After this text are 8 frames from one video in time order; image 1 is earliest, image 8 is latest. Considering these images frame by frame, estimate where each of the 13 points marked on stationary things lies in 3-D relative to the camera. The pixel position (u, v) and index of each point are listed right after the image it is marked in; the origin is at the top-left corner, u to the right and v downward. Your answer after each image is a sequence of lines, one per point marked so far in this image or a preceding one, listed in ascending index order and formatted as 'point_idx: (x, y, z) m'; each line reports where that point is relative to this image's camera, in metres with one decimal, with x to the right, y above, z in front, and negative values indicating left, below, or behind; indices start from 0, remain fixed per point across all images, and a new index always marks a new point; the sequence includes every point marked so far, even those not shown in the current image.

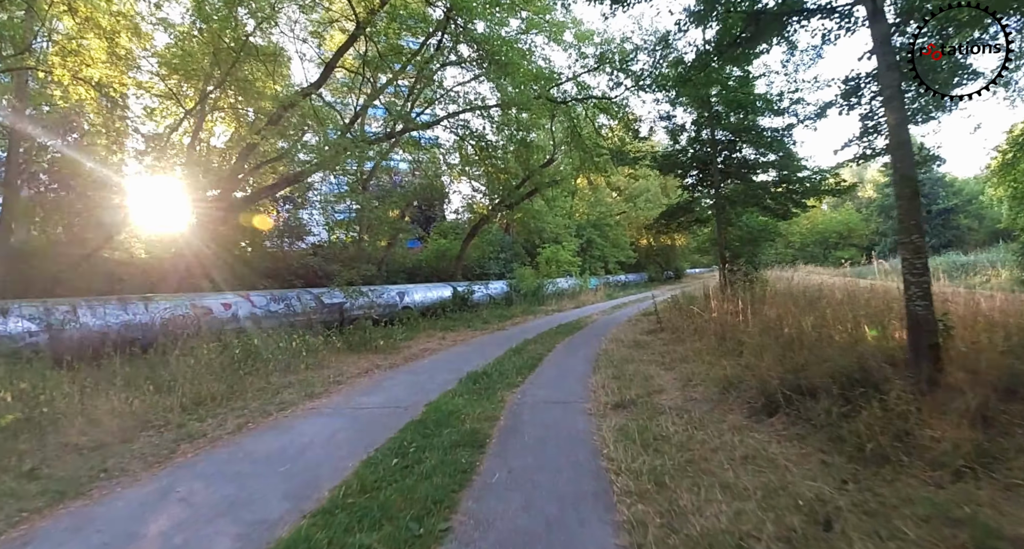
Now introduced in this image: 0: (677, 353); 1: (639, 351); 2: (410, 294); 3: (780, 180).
0: (+2.4, -1.2, +6.2) m
1: (+2.0, -1.2, +6.9) m
2: (-3.5, -0.7, +15.0) m
3: (+6.5, +2.4, +10.7) m
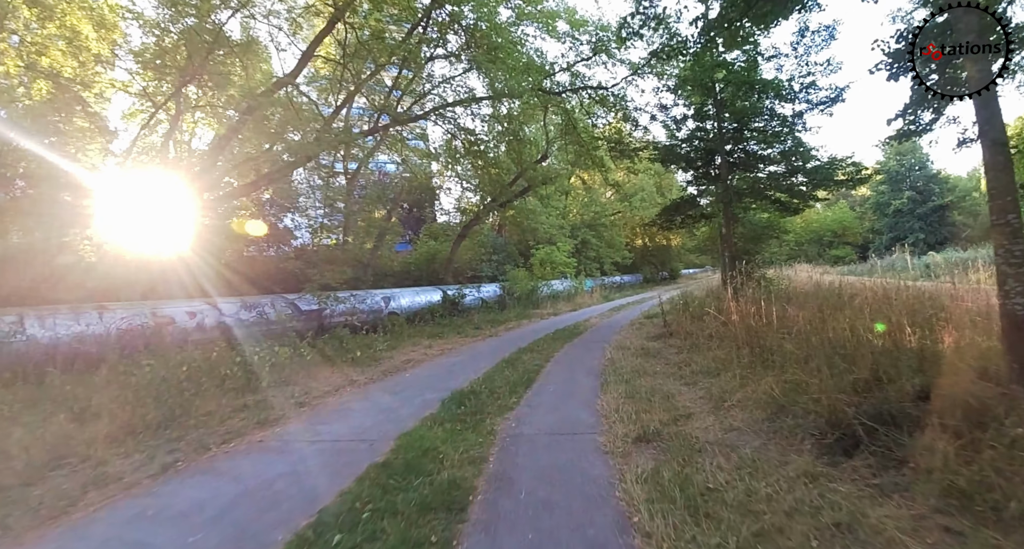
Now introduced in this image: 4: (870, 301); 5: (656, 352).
0: (+2.3, -1.1, +5.3) m
1: (+1.9, -1.2, +5.9) m
2: (-3.7, -0.8, +14.0) m
3: (+6.3, +2.4, +9.9) m
4: (+5.1, -0.4, +6.2) m
5: (+2.1, -1.1, +6.6) m
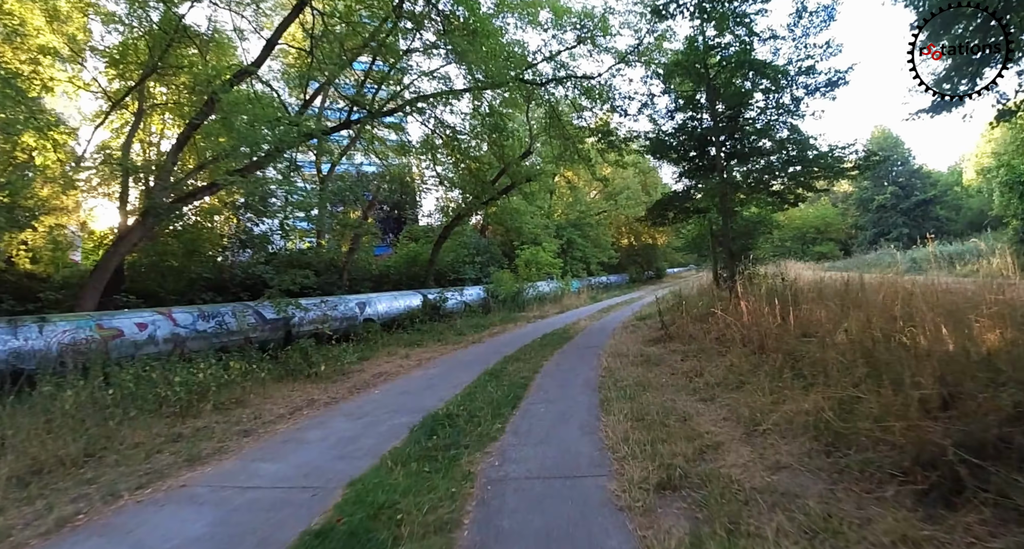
0: (+2.1, -1.1, +4.6) m
1: (+1.7, -1.1, +5.2) m
2: (-4.2, -0.9, +13.1) m
3: (+5.9, +2.5, +9.3) m
4: (+4.9, -0.3, +5.6) m
5: (+1.9, -1.1, +5.8) m
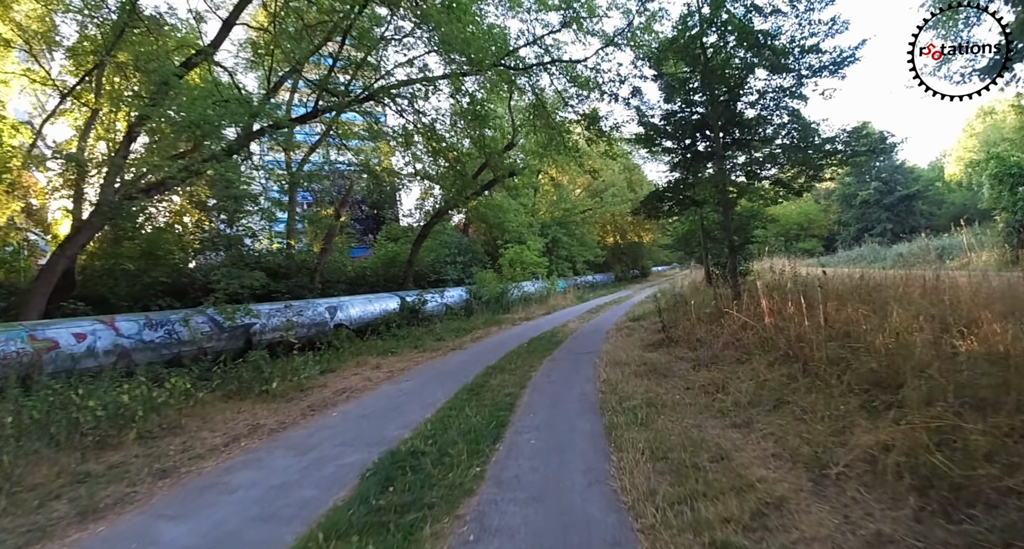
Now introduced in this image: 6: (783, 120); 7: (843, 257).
0: (+2.0, -1.0, +3.8) m
1: (+1.5, -1.1, +4.4) m
2: (-4.6, -0.9, +12.0) m
3: (+5.6, +2.6, +8.7) m
4: (+4.7, -0.2, +4.9) m
5: (+1.7, -1.0, +5.0) m
6: (+5.5, +3.1, +8.8) m
7: (+14.8, +0.8, +19.6) m
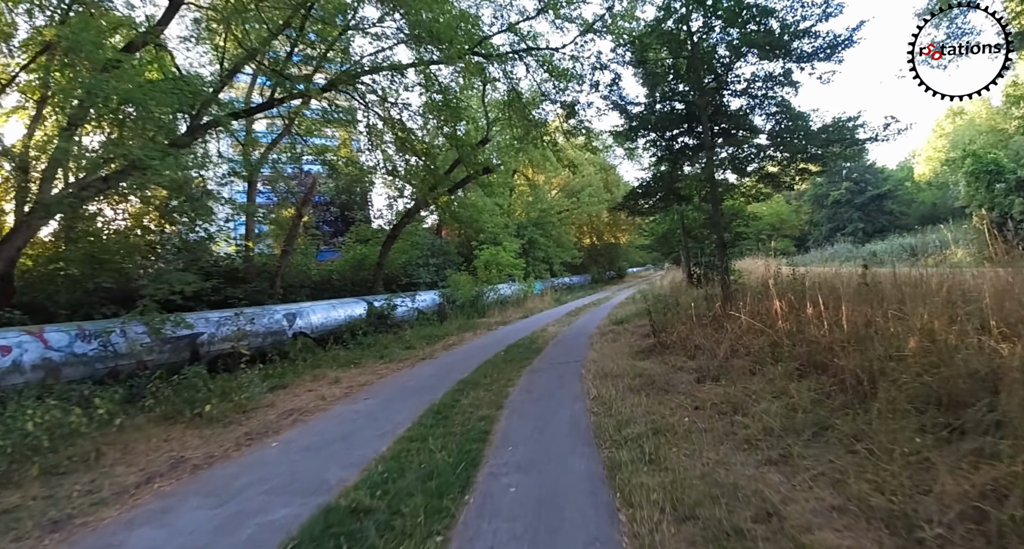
0: (+1.8, -1.0, +3.2) m
1: (+1.3, -1.1, +3.7) m
2: (-5.2, -1.0, +11.0) m
3: (+5.1, +2.6, +8.3) m
4: (+4.4, -0.1, +4.4) m
5: (+1.5, -1.0, +4.4) m
6: (+5.0, +3.2, +8.4) m
7: (+13.7, +0.8, +19.6) m
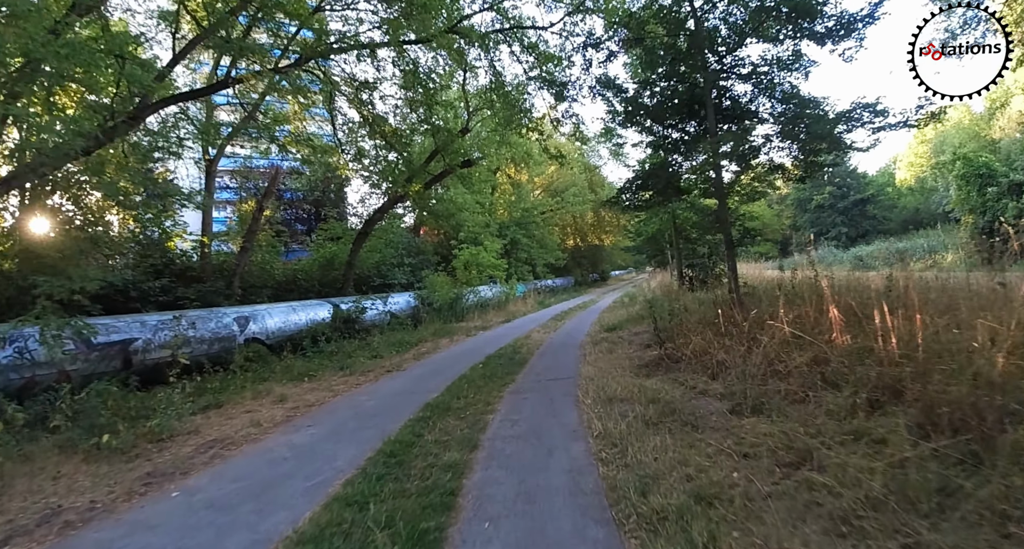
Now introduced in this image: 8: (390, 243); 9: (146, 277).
0: (+1.7, -1.0, +2.3) m
1: (+1.2, -1.0, +2.8) m
2: (-5.7, -1.0, +9.8) m
3: (+4.8, +2.6, +7.5) m
4: (+4.3, -0.2, +3.6) m
5: (+1.3, -1.0, +3.5) m
6: (+4.7, +3.1, +7.6) m
7: (+12.9, +0.7, +19.2) m
8: (-5.0, +1.3, +18.1) m
9: (-10.0, -0.1, +12.1) m
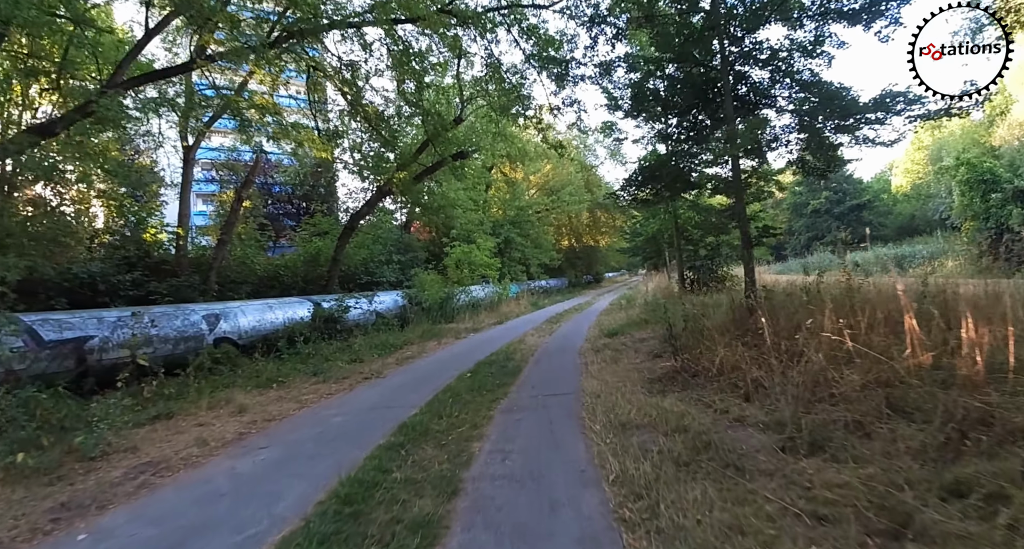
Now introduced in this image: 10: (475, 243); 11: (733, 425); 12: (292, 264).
0: (+1.6, -1.0, +1.7) m
1: (+1.1, -1.0, +2.2) m
2: (-5.8, -0.9, +9.1) m
3: (+4.7, +2.5, +6.9) m
4: (+4.2, -0.2, +3.0) m
5: (+1.3, -1.0, +2.8) m
6: (+4.6, +3.1, +7.1) m
7: (+12.7, +0.5, +18.8) m
8: (-5.3, +1.4, +17.4) m
9: (-10.2, +0.1, +11.2) m
10: (-1.7, +1.5, +20.1) m
11: (+1.5, -1.0, +2.9) m
12: (-7.6, +0.4, +15.2) m
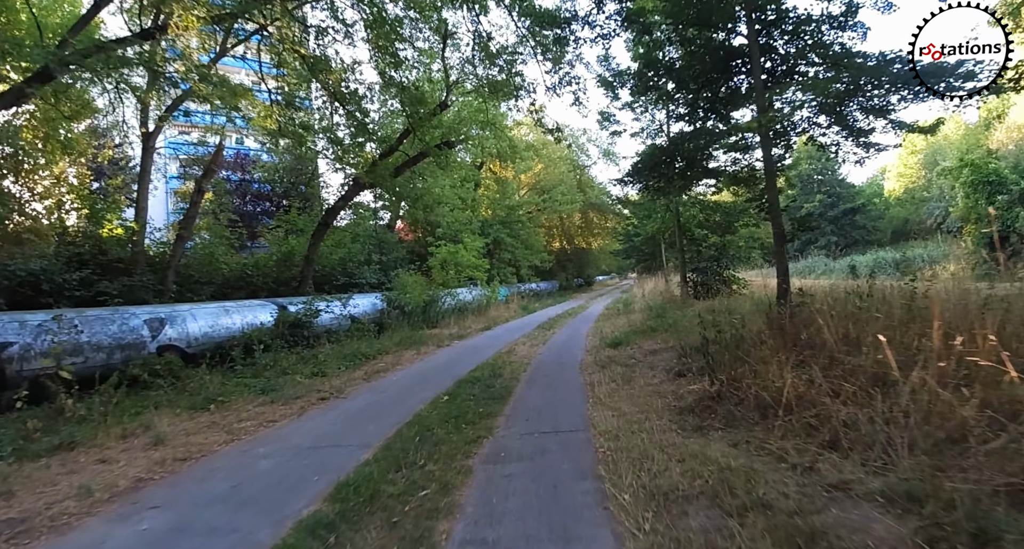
0: (+1.6, -0.9, +0.7) m
1: (+1.1, -1.0, +1.2) m
2: (-6.0, -0.9, +8.0) m
3: (+4.6, +2.5, +6.1) m
4: (+4.2, -0.2, +2.1) m
5: (+1.2, -1.0, +1.9) m
6: (+4.5, +3.0, +6.2) m
7: (+12.2, +0.3, +18.1) m
8: (-5.7, +1.3, +16.3) m
9: (-10.4, +0.2, +10.0) m
10: (-2.2, +1.4, +19.1) m
11: (+1.4, -1.0, +2.0) m
12: (-8.0, +0.4, +14.1) m
